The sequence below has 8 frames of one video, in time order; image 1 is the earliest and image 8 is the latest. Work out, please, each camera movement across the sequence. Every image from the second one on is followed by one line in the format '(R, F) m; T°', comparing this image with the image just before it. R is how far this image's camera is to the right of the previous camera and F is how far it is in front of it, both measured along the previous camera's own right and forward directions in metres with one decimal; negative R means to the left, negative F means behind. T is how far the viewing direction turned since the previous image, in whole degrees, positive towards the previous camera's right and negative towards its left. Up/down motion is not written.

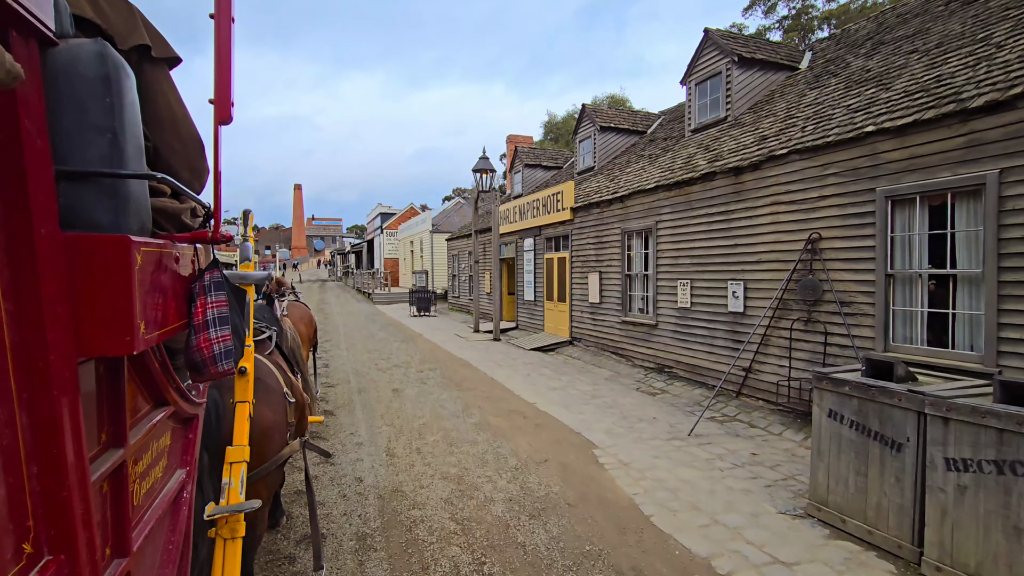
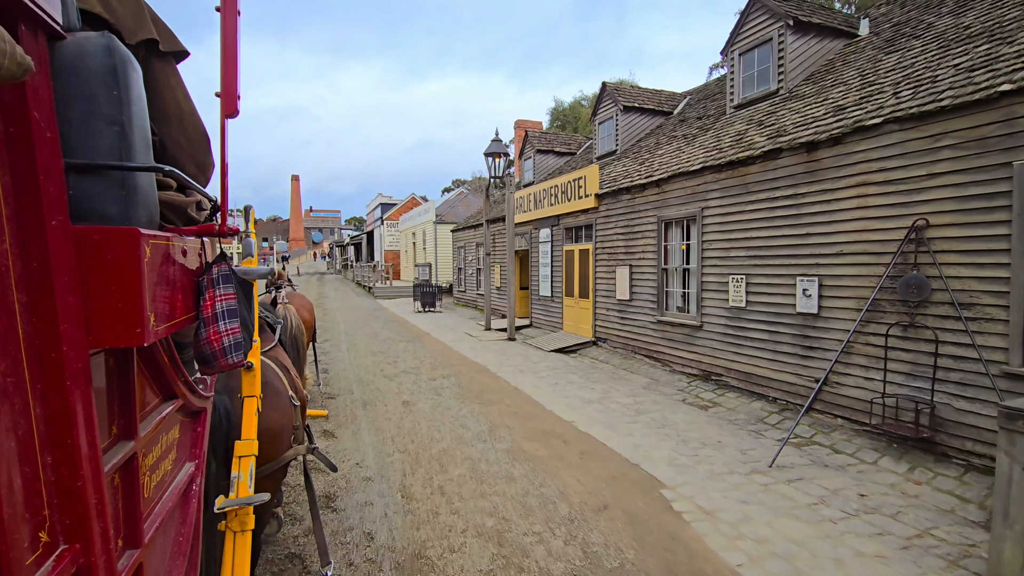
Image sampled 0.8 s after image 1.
(-0.4, +1.1) m; 0°
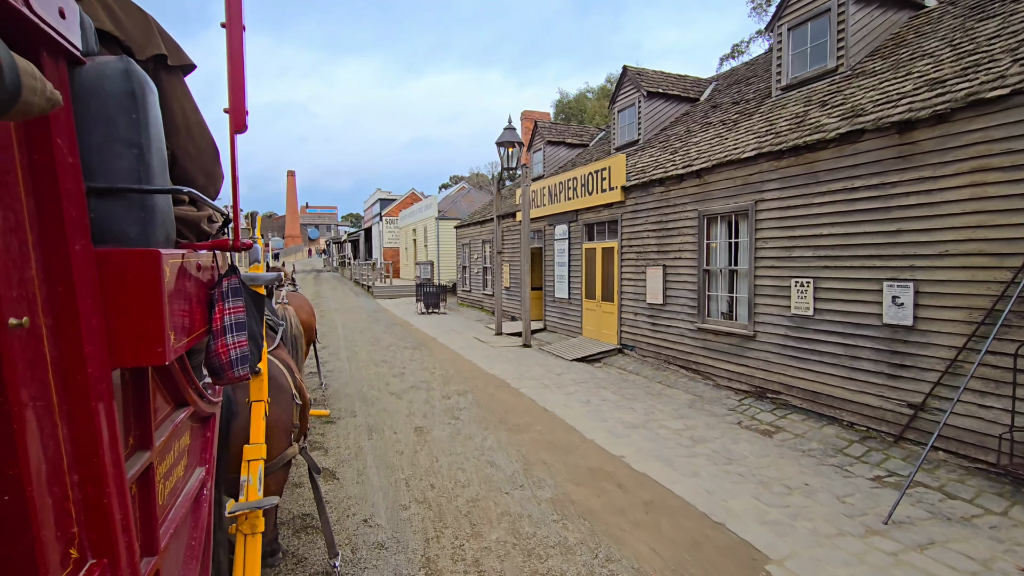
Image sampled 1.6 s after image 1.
(-0.4, +1.0) m; 0°
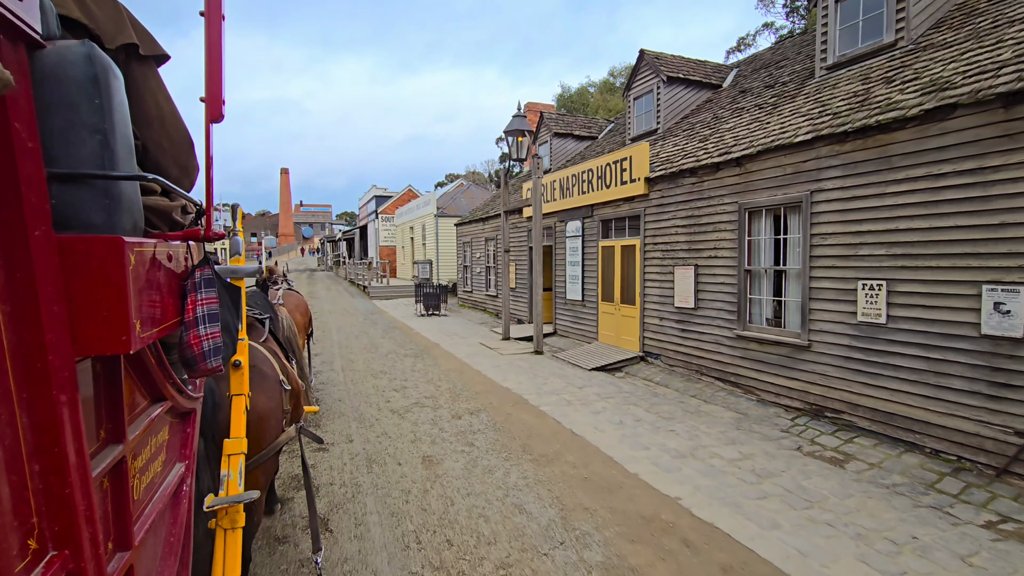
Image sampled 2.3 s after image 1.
(-0.3, +0.9) m; +1°
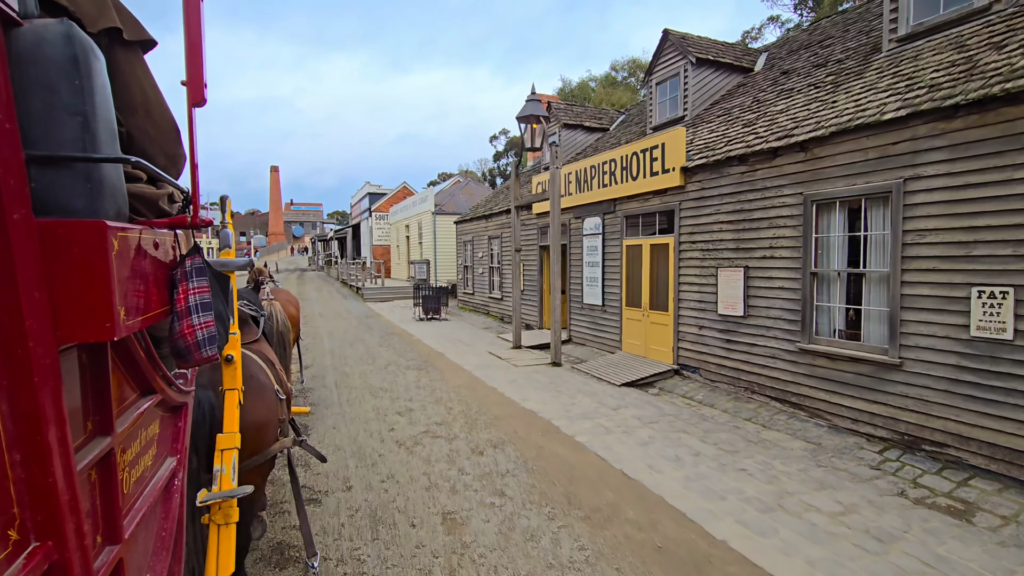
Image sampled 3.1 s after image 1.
(-0.4, +1.0) m; +1°
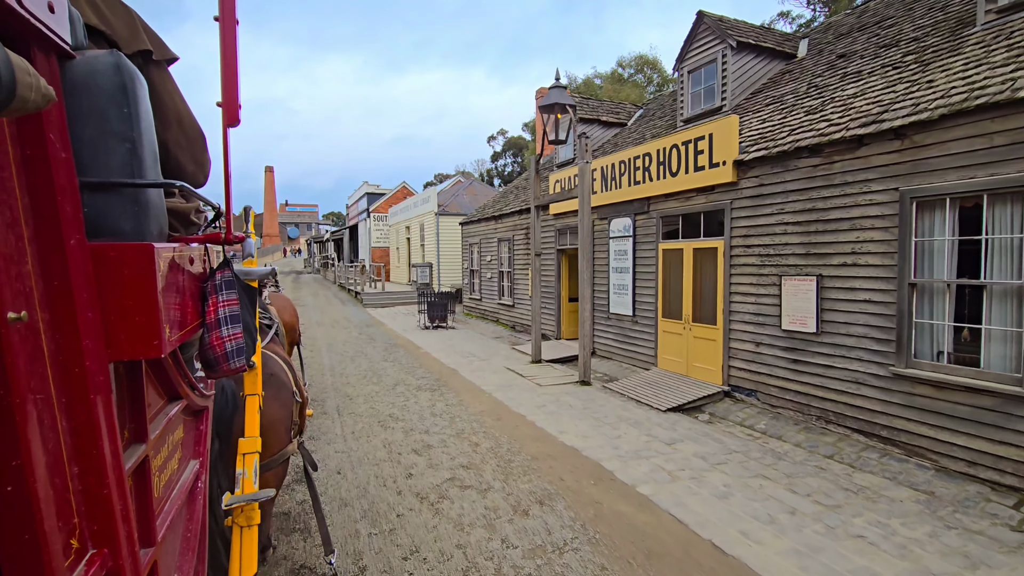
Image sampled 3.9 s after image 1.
(-0.4, +1.0) m; 0°
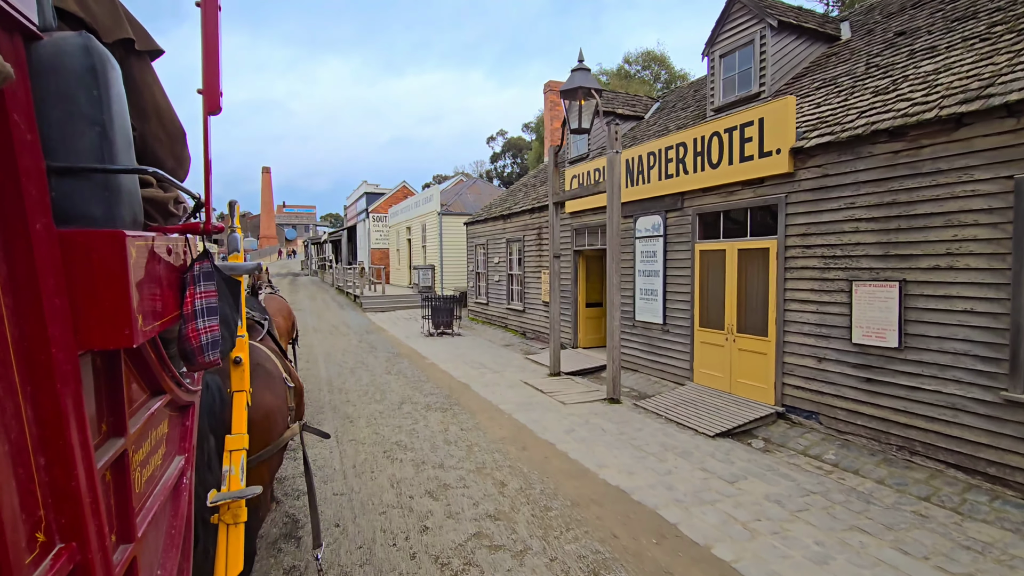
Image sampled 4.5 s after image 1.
(-0.3, +0.9) m; 0°
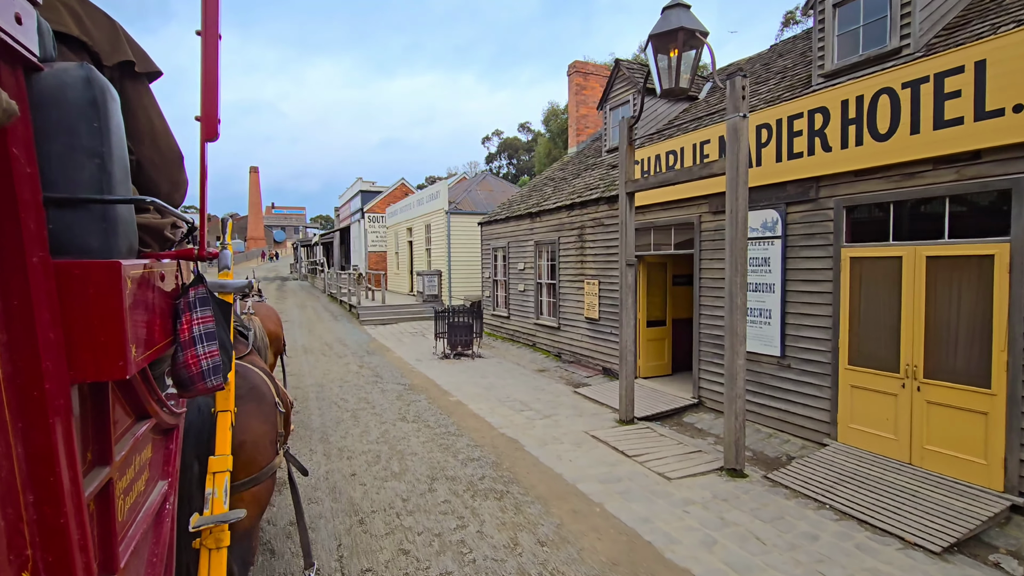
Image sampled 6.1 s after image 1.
(-0.8, +2.1) m; +1°
